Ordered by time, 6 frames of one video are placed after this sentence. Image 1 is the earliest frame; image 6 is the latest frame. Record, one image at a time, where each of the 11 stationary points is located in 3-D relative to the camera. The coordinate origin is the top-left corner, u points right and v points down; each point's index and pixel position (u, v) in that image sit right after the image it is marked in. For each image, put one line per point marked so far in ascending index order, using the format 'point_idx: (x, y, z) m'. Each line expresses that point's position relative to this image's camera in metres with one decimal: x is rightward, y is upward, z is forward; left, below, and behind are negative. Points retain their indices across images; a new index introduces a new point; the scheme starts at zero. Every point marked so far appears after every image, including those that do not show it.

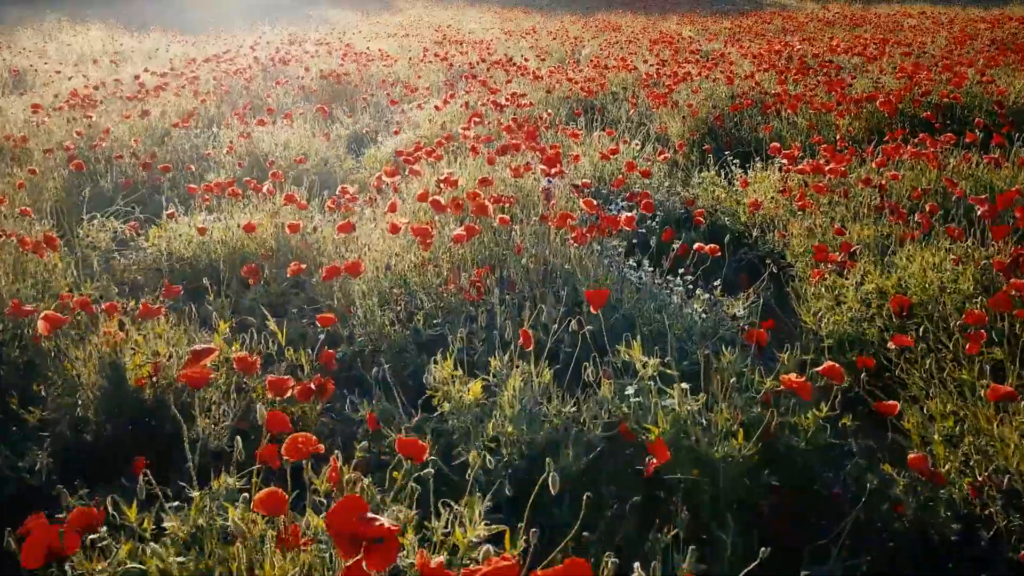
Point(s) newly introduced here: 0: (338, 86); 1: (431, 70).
0: (-2.0, +2.3, +8.2) m
1: (-1.1, +3.0, +10.1) m
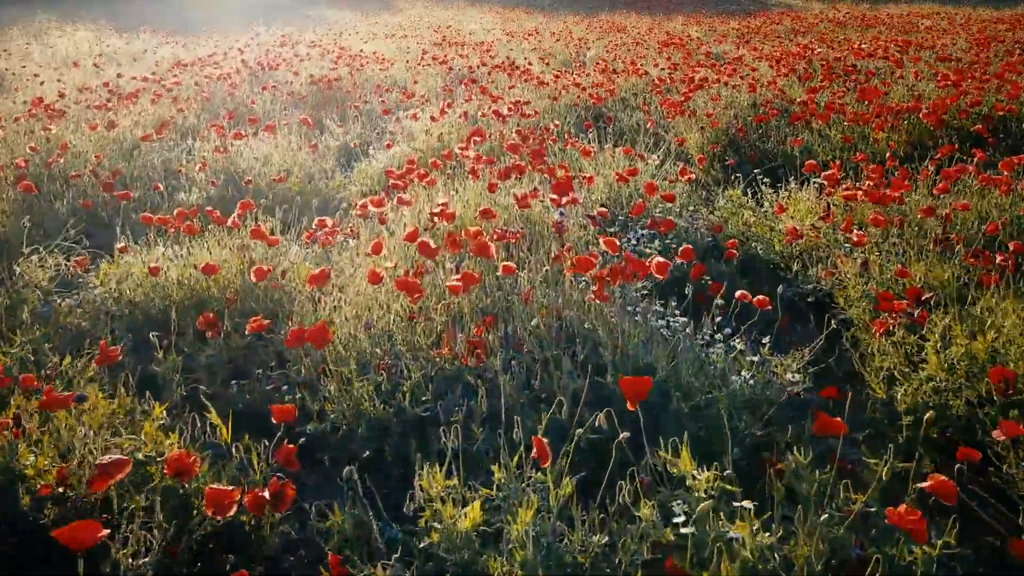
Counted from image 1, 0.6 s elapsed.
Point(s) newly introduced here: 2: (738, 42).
0: (-2.0, +2.1, +7.7) m
1: (-1.1, +2.8, +9.5) m
2: (+4.1, +4.5, +13.2) m
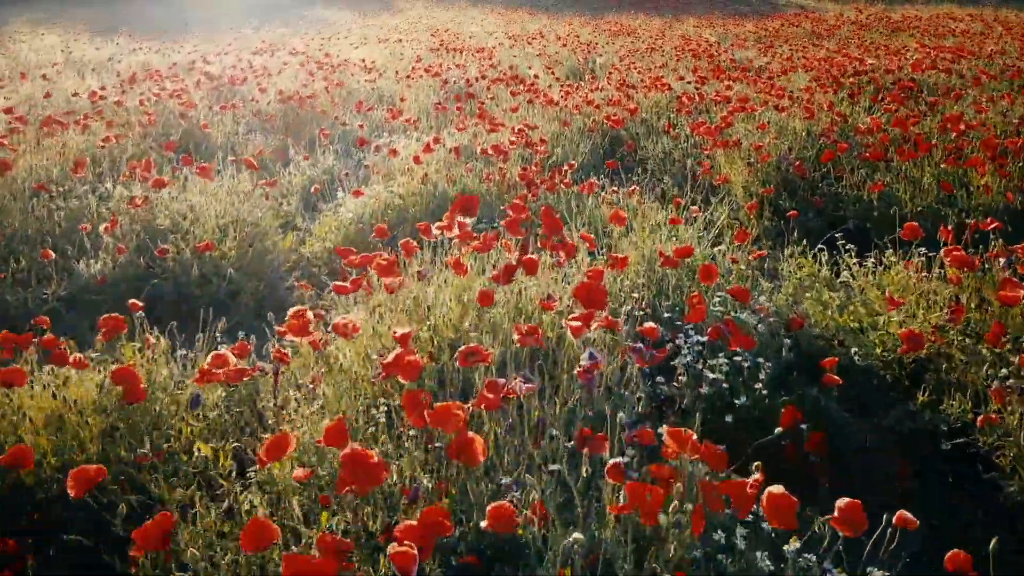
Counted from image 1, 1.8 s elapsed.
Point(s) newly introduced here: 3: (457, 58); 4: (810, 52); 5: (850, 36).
0: (-1.9, +1.6, +6.6) m
1: (-1.0, +2.4, +8.4) m
2: (+4.2, +4.0, +12.0) m
3: (-0.9, +3.7, +11.7) m
4: (+4.7, +3.7, +11.3) m
5: (+6.9, +5.2, +14.7) m
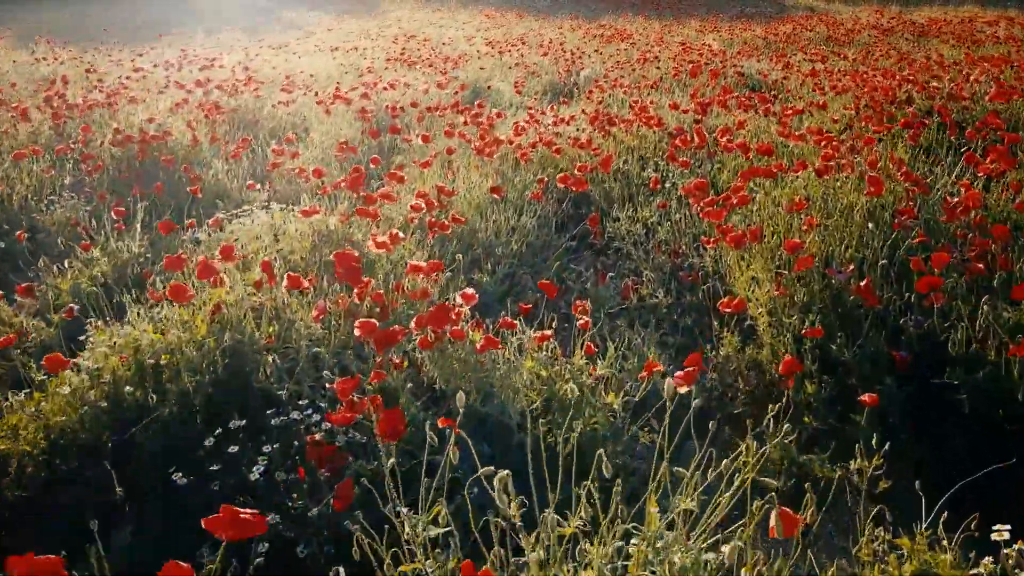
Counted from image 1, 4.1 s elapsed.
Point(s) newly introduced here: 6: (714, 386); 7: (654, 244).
0: (-2.4, +0.8, +4.7) m
1: (-1.5, +1.6, +6.5) m
2: (+3.7, +3.3, +10.1) m
3: (-1.4, +2.9, +9.8) m
4: (+4.2, +2.9, +9.4) m
5: (+6.4, +4.4, +12.8) m
6: (+0.8, -0.4, +2.9) m
7: (+0.8, +0.2, +3.9) m
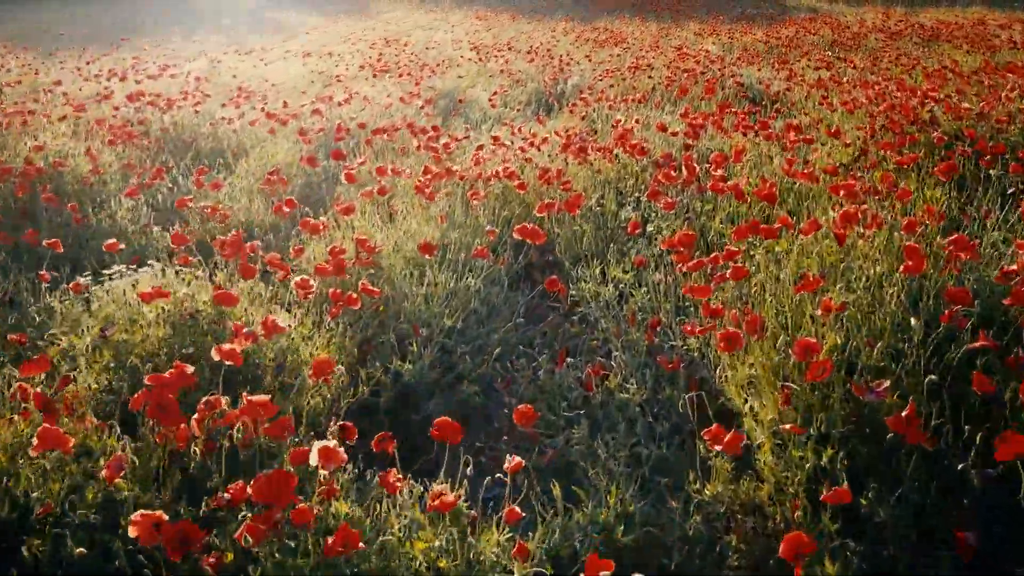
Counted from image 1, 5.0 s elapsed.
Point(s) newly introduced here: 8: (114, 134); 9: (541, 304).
0: (-2.7, +0.4, +3.9) m
1: (-1.8, +1.2, +5.8) m
2: (+3.5, +2.9, +9.3) m
3: (-1.6, +2.6, +9.0) m
4: (+4.0, +2.5, +8.6) m
5: (+6.1, +4.0, +12.0) m
6: (+0.5, -0.7, +2.1) m
7: (+0.5, -0.1, +3.1) m
8: (-2.9, +1.1, +5.2) m
9: (+0.1, -0.1, +3.4) m
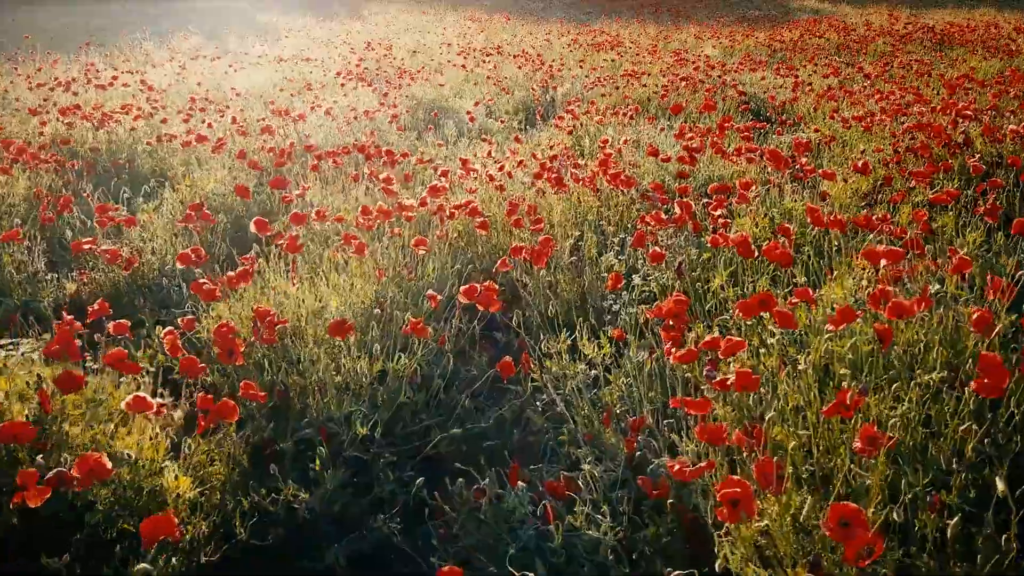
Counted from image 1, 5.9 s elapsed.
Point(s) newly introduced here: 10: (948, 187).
0: (-2.9, +0.2, +3.2) m
1: (-2.0, +0.9, +5.1) m
2: (+3.3, +2.6, +8.6) m
3: (-1.8, +2.3, +8.3) m
4: (+3.8, +2.2, +7.9) m
5: (+6.0, +3.7, +11.3) m
6: (+0.3, -1.0, +1.4) m
7: (+0.3, -0.4, +2.4) m
8: (-3.1, +0.8, +4.6) m
9: (-0.1, -0.4, +2.7) m
10: (+2.3, +0.6, +3.6) m
